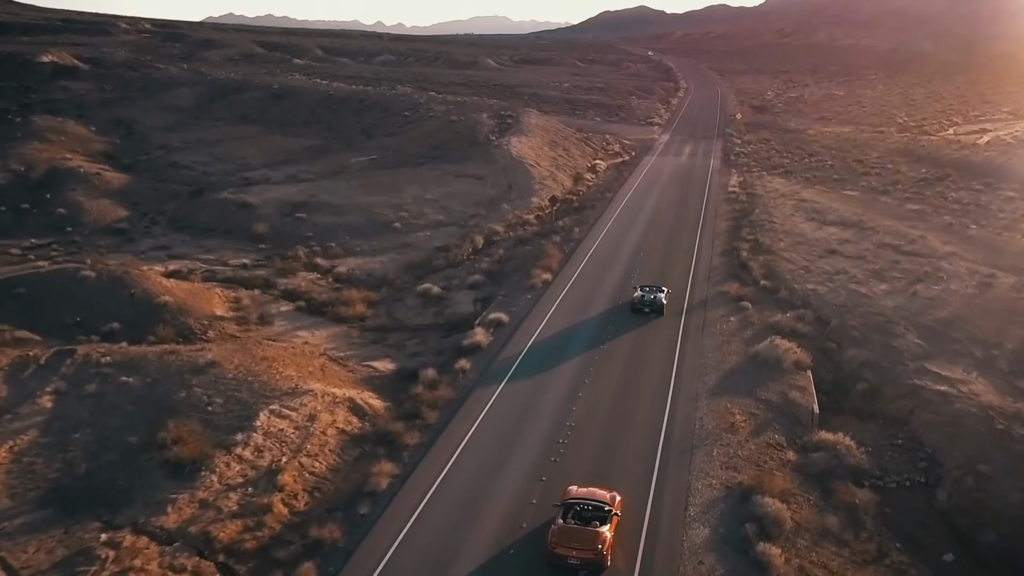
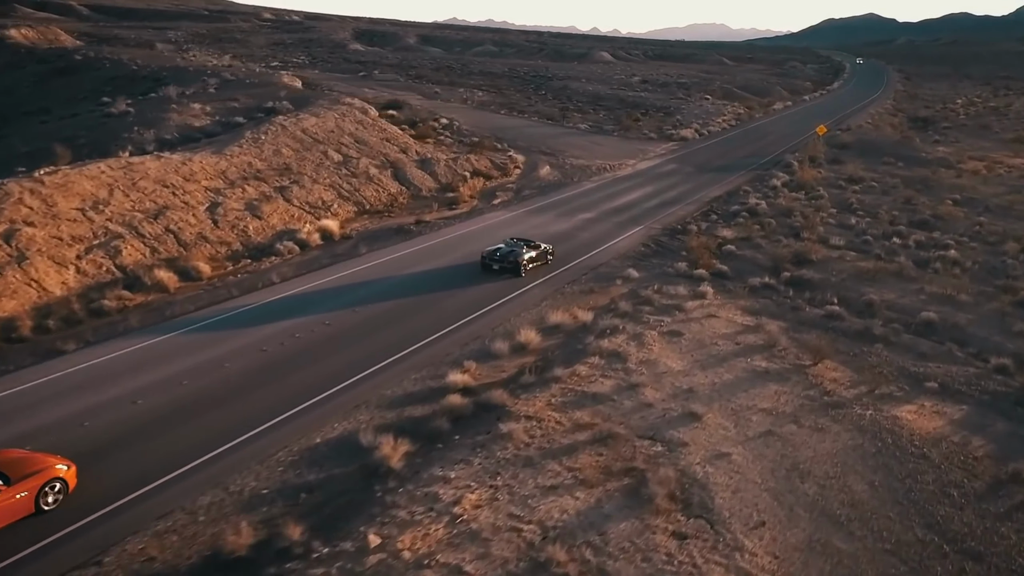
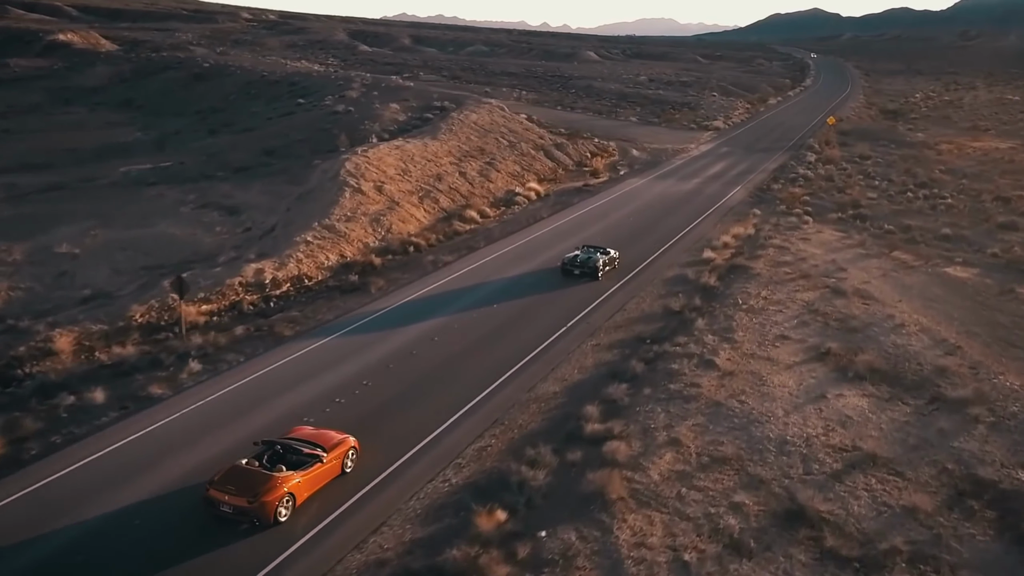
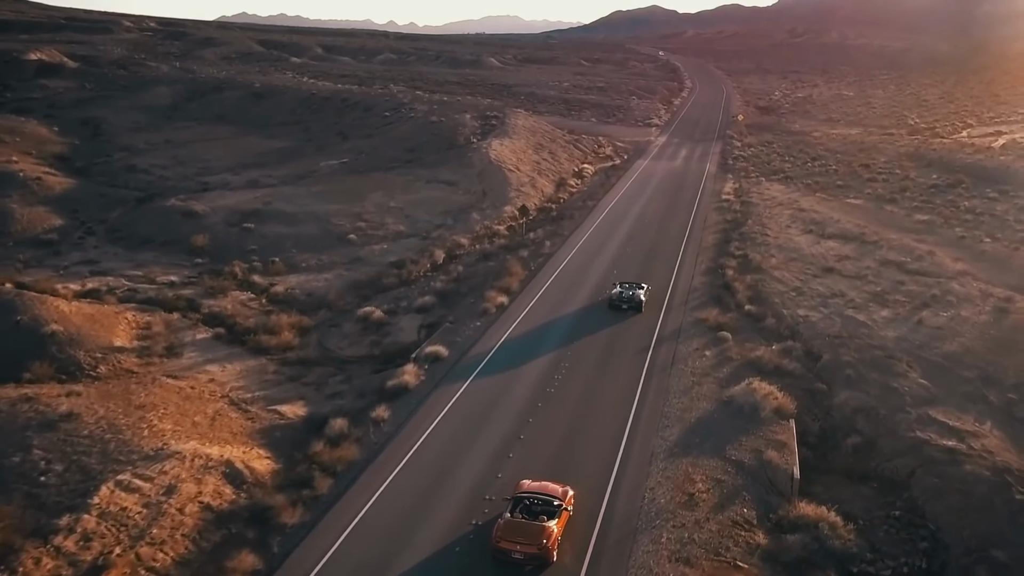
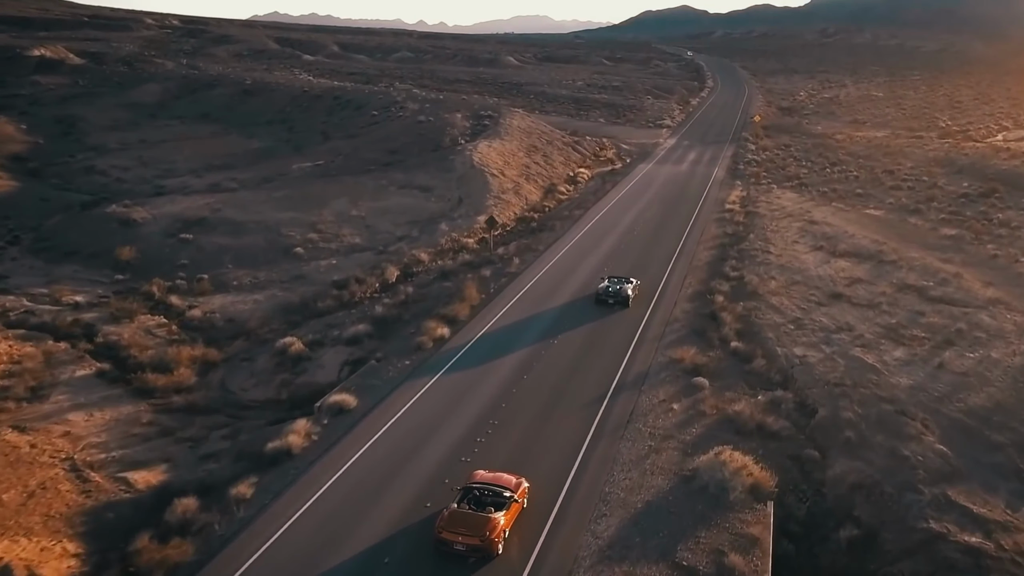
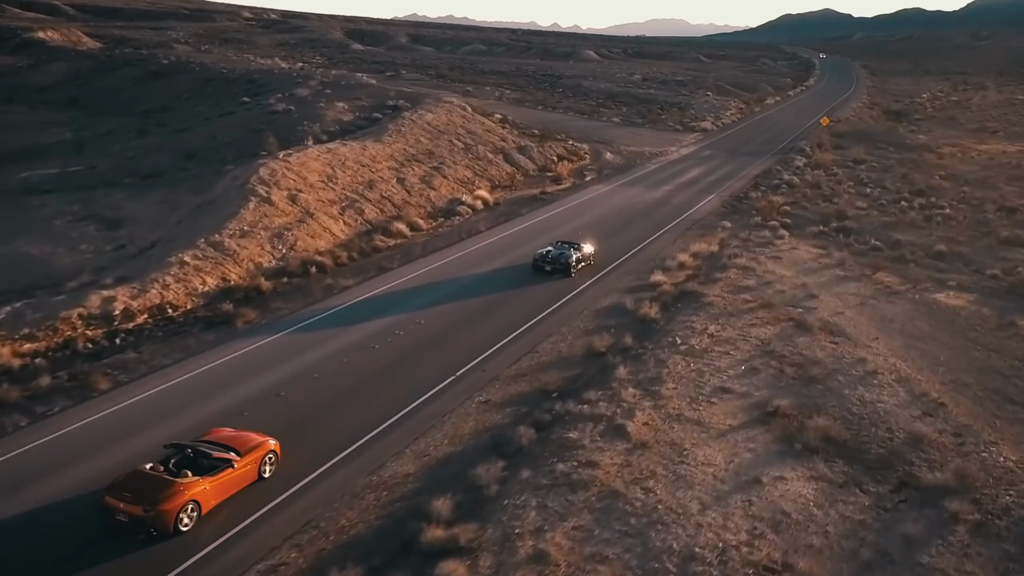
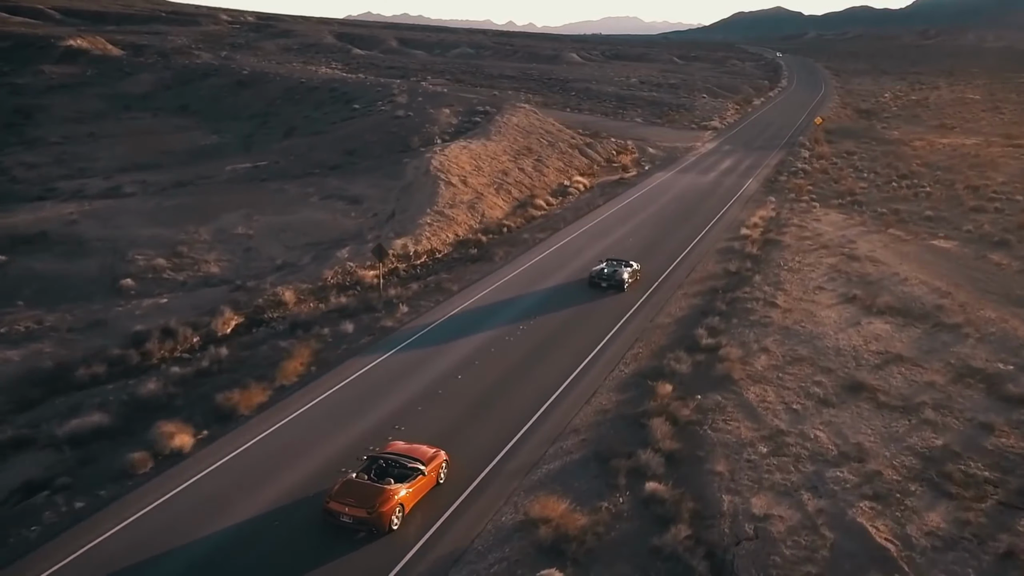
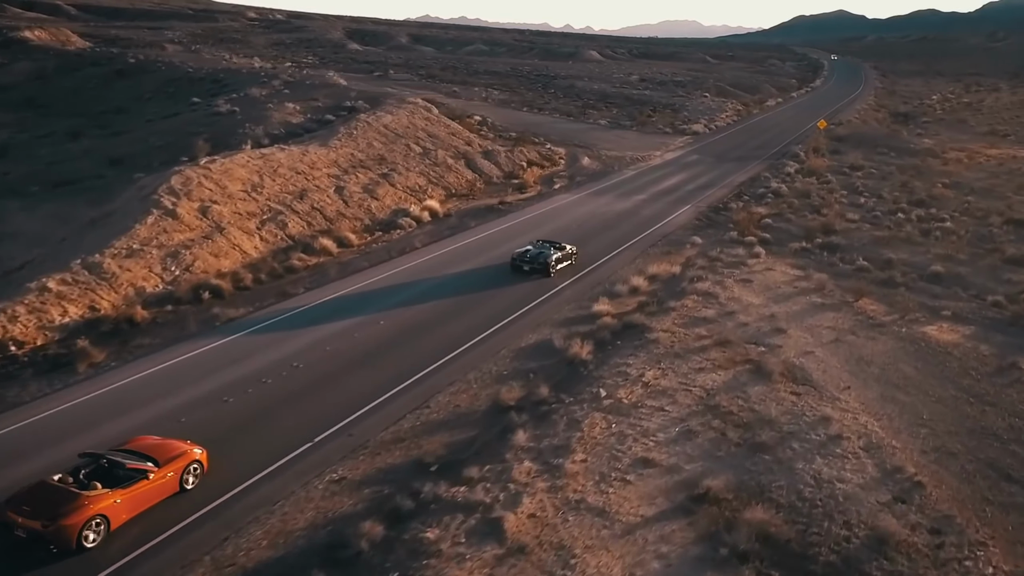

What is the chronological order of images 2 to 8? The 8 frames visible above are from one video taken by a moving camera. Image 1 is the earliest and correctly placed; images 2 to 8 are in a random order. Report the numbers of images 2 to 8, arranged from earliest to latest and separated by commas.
4, 5, 7, 3, 6, 8, 2
